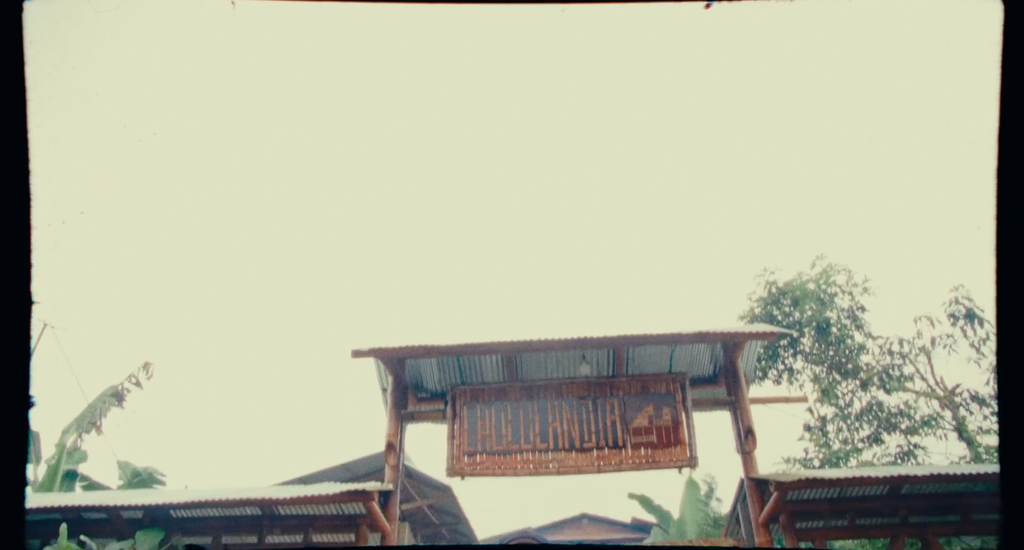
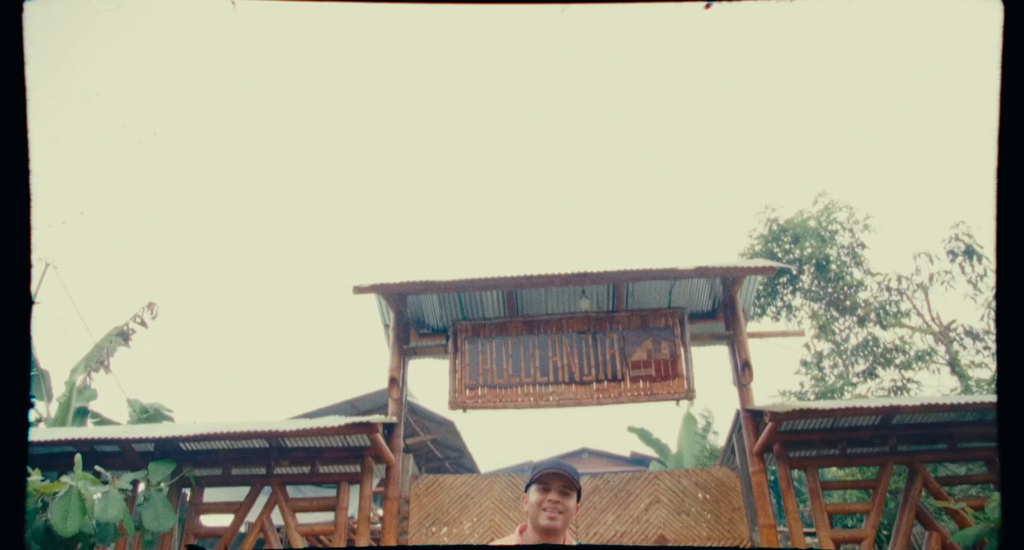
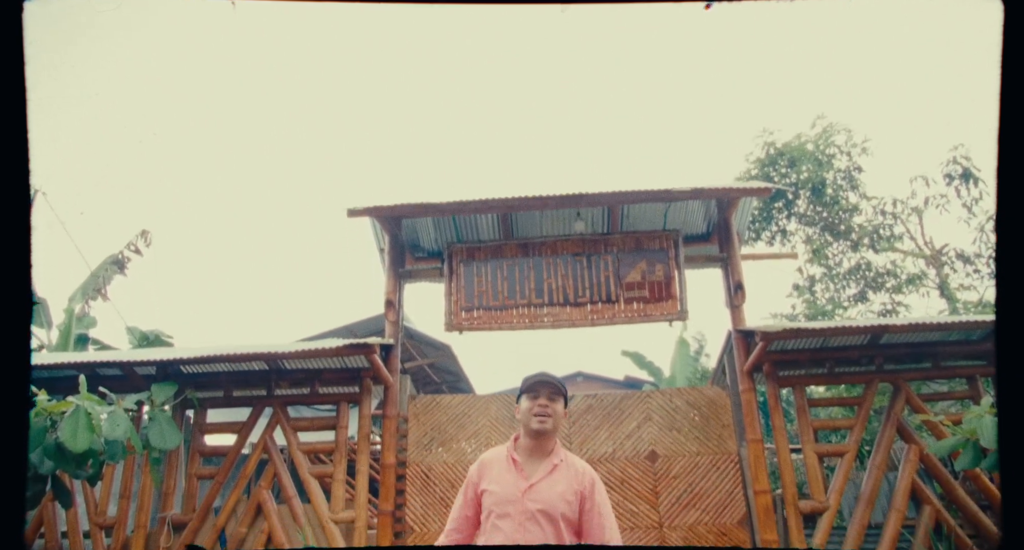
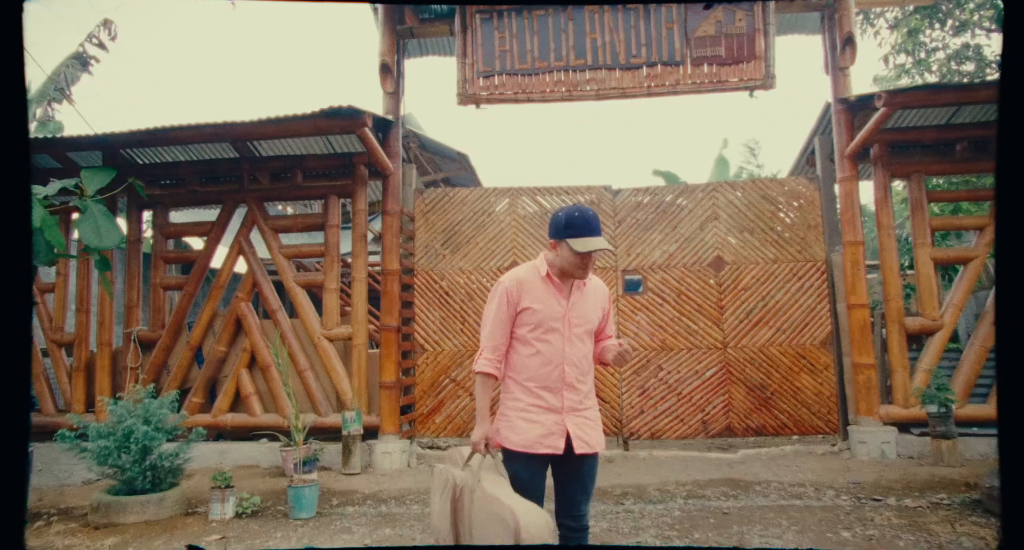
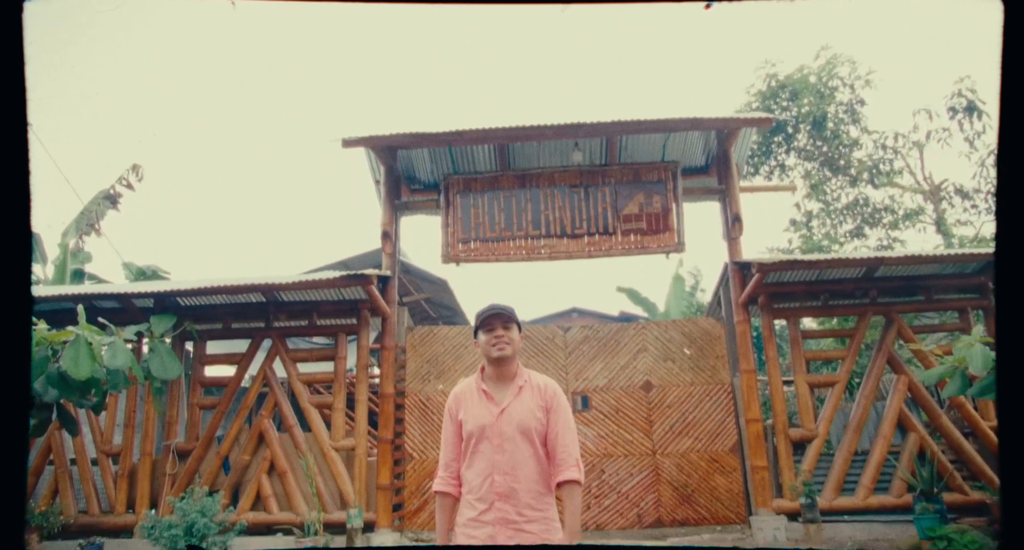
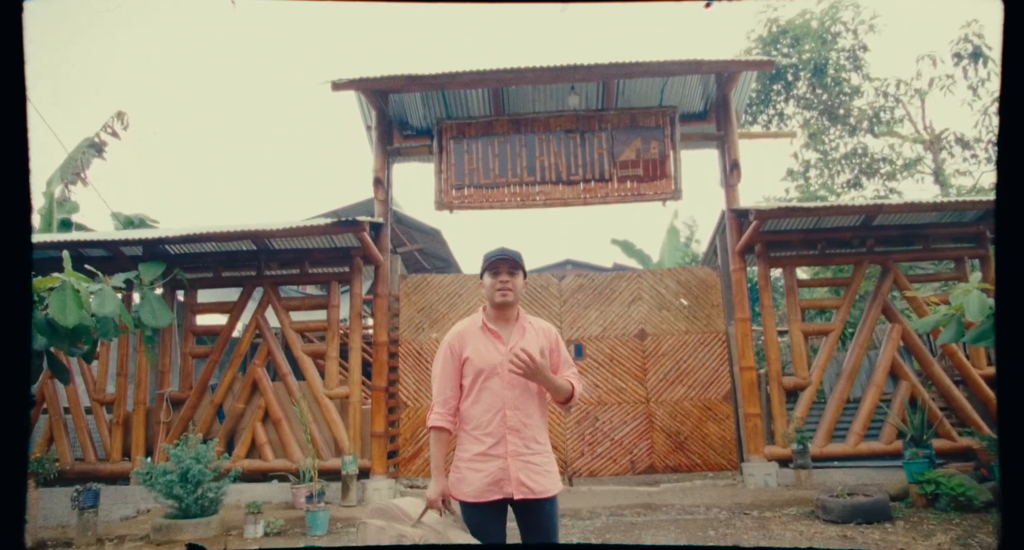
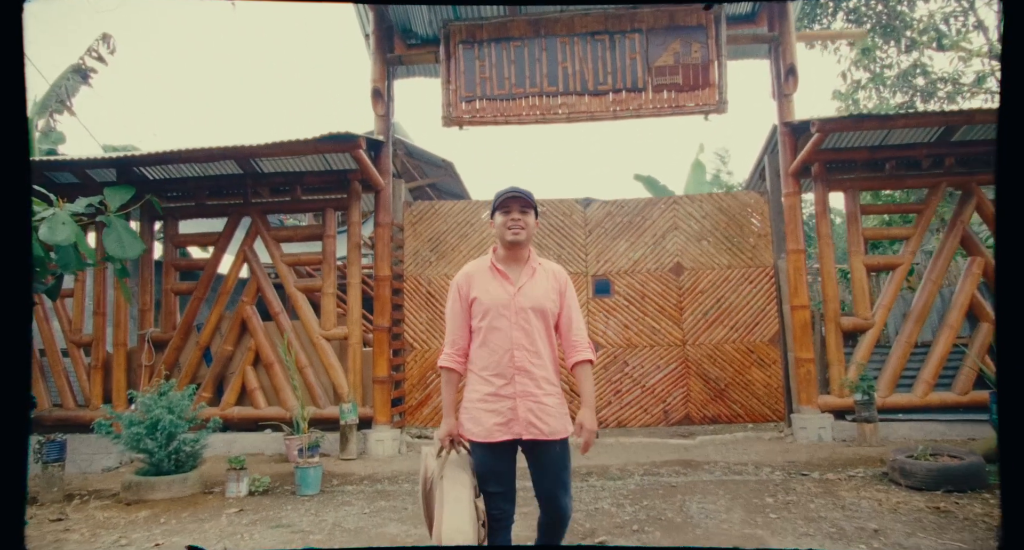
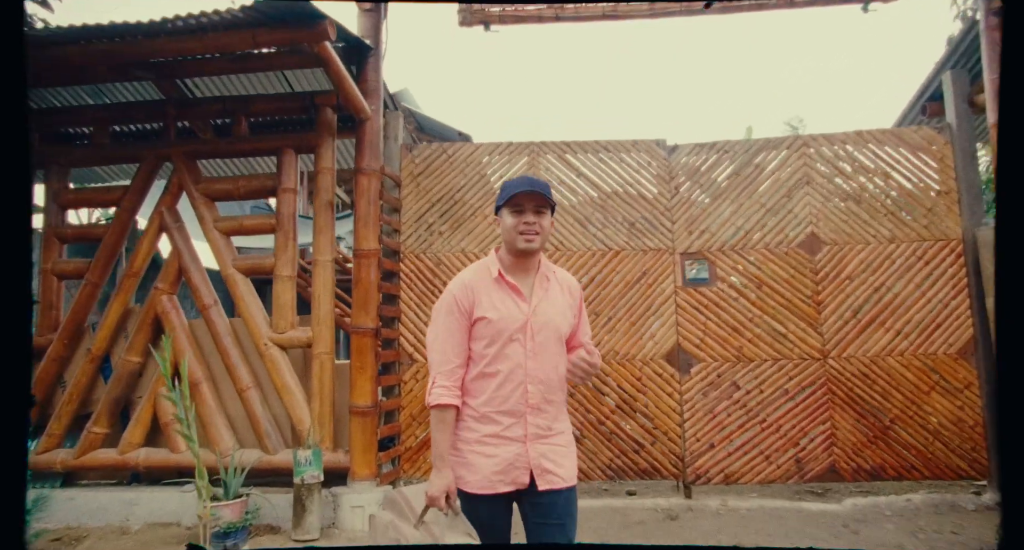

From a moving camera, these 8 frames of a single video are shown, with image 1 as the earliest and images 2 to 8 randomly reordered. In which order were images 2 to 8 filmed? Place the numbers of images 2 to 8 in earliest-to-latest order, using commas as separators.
2, 3, 5, 6, 7, 4, 8
